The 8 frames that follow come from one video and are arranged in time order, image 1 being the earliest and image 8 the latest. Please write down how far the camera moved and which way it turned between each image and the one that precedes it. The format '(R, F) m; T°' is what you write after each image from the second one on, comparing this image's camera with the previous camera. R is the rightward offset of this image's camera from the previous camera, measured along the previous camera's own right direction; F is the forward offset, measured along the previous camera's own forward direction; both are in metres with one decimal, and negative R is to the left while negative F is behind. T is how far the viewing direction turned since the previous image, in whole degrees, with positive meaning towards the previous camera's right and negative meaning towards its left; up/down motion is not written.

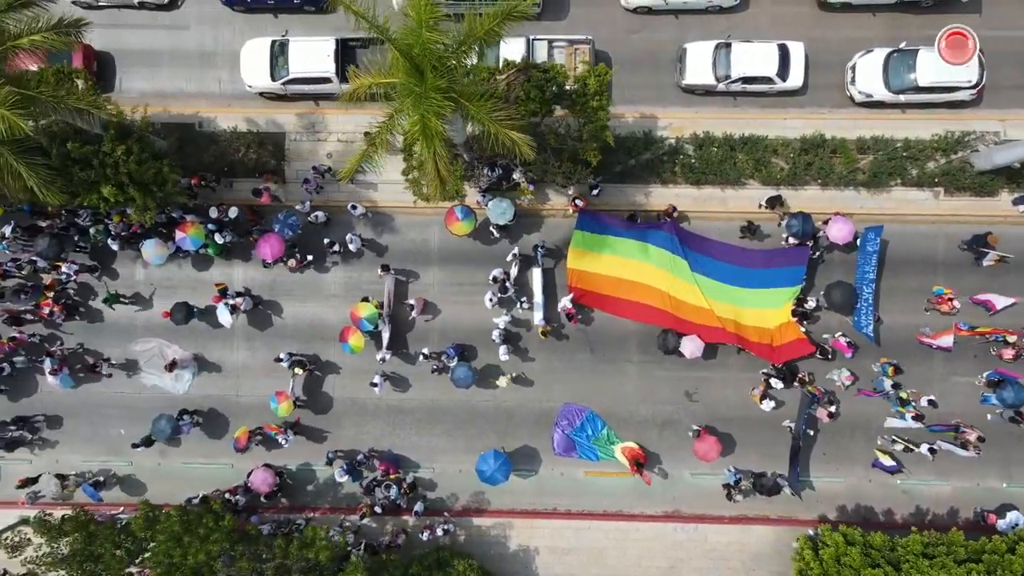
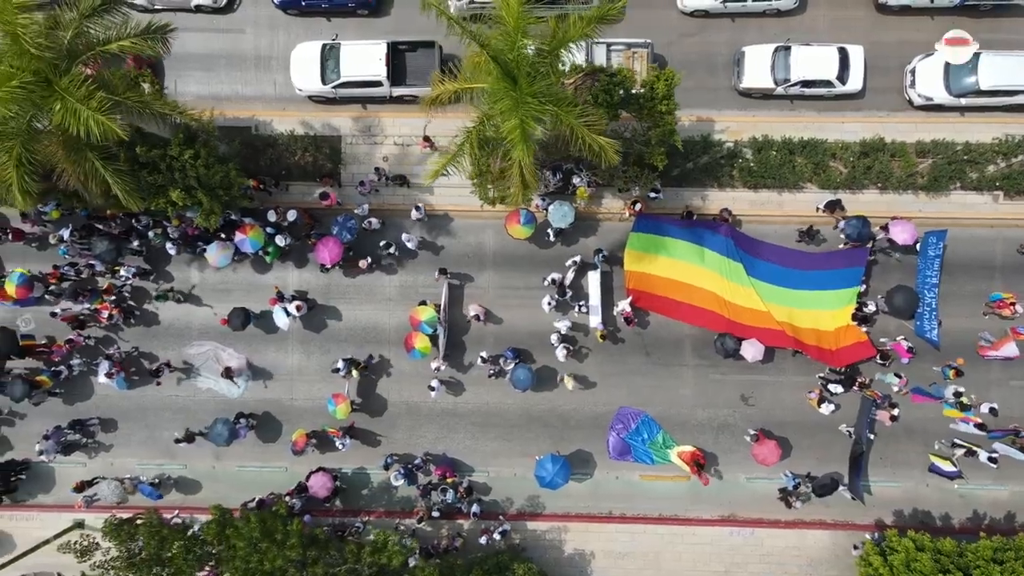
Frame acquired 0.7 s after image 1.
(-1.0, 0.0) m; 0°
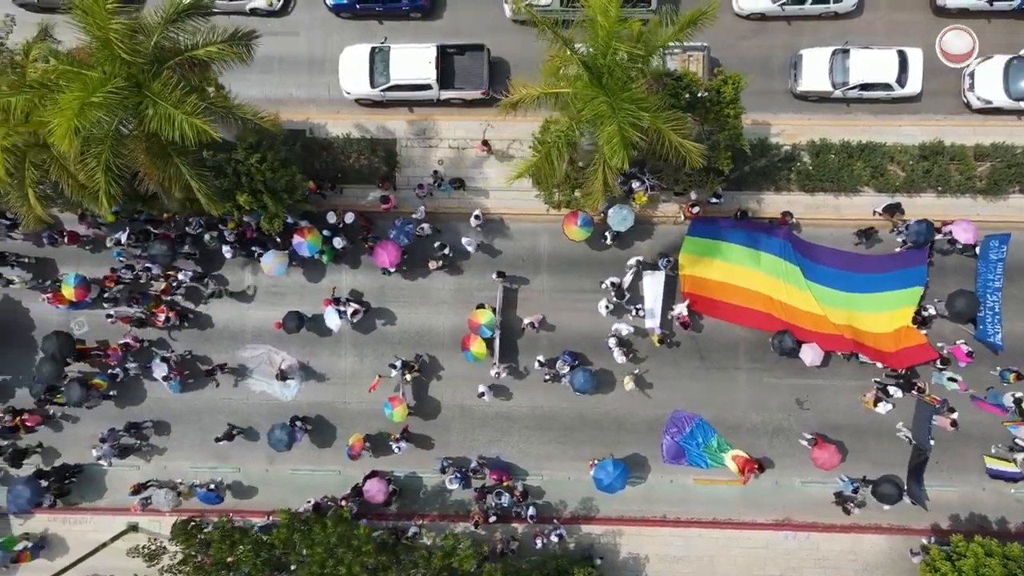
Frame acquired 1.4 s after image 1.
(-1.0, 0.0) m; 0°
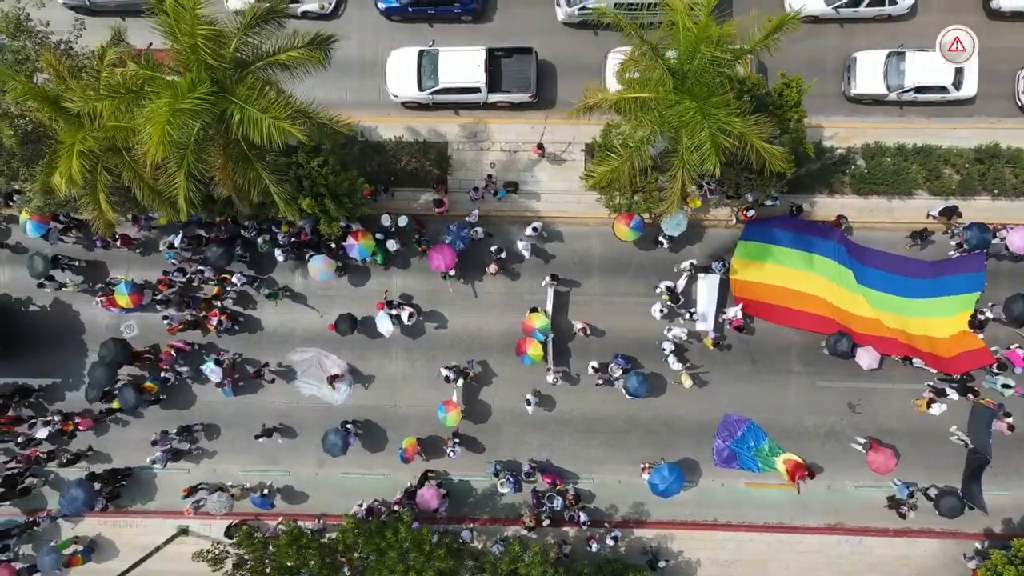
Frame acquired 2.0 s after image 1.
(-1.0, 0.0) m; 0°
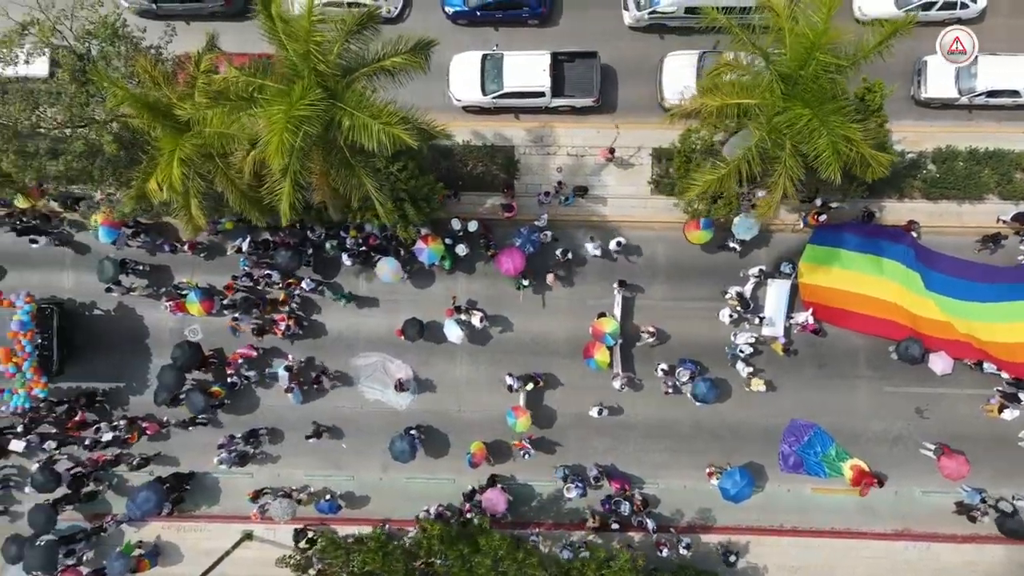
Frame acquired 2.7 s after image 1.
(-1.2, 0.0) m; 0°
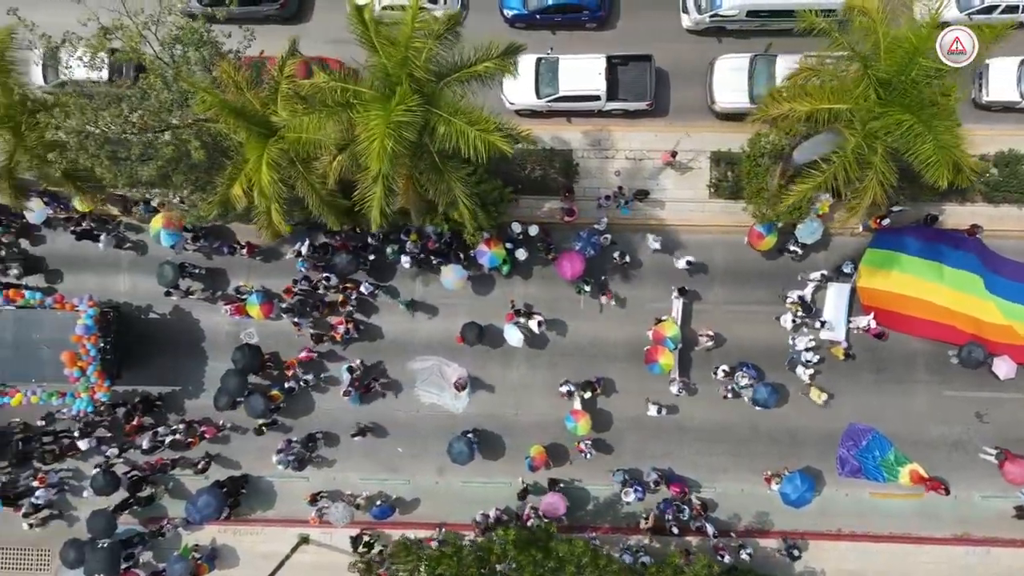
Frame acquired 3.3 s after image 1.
(-1.1, 0.0) m; 0°
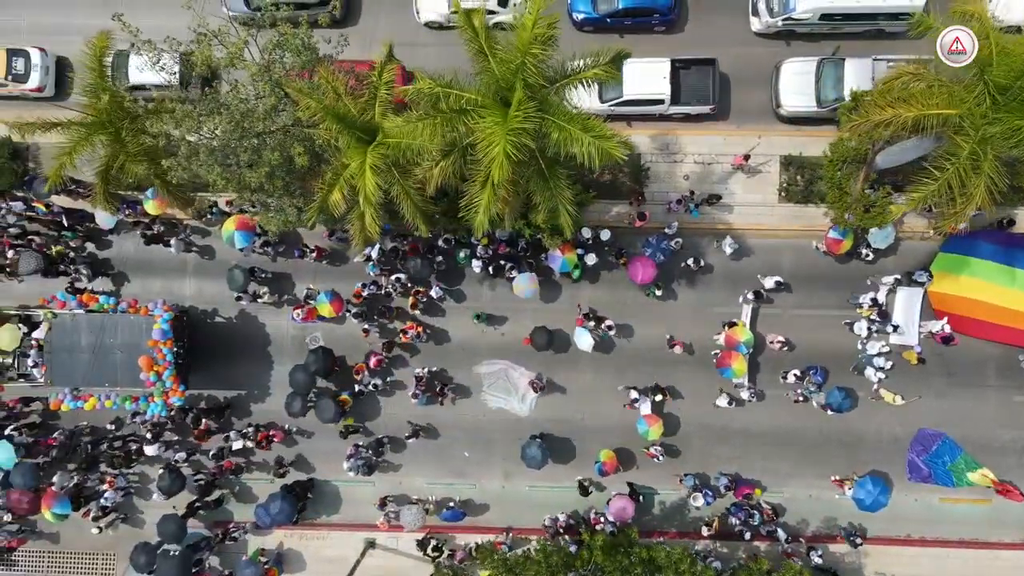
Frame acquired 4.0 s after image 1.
(-1.3, 0.0) m; 0°
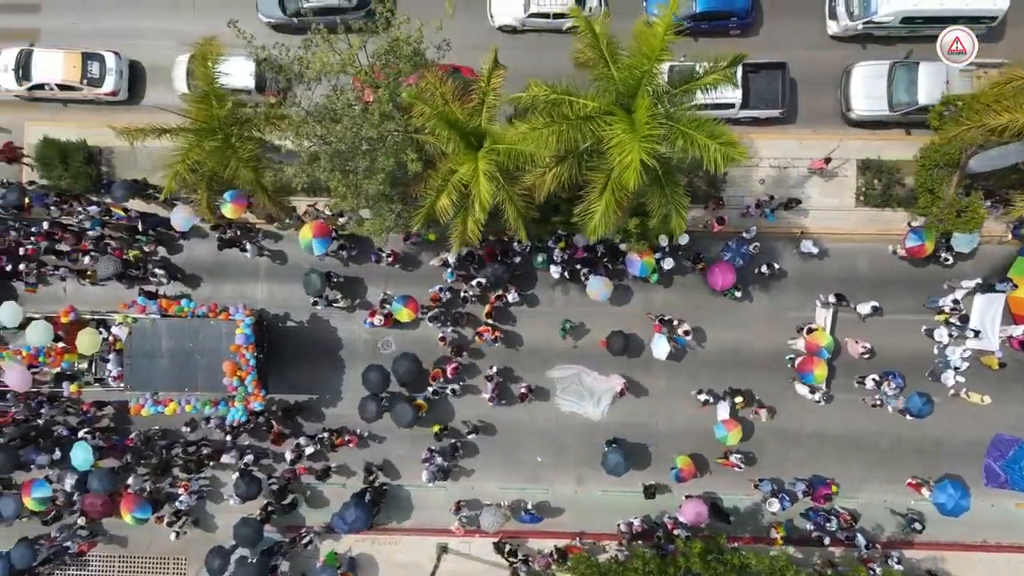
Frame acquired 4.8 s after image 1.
(-1.4, 0.0) m; 0°
